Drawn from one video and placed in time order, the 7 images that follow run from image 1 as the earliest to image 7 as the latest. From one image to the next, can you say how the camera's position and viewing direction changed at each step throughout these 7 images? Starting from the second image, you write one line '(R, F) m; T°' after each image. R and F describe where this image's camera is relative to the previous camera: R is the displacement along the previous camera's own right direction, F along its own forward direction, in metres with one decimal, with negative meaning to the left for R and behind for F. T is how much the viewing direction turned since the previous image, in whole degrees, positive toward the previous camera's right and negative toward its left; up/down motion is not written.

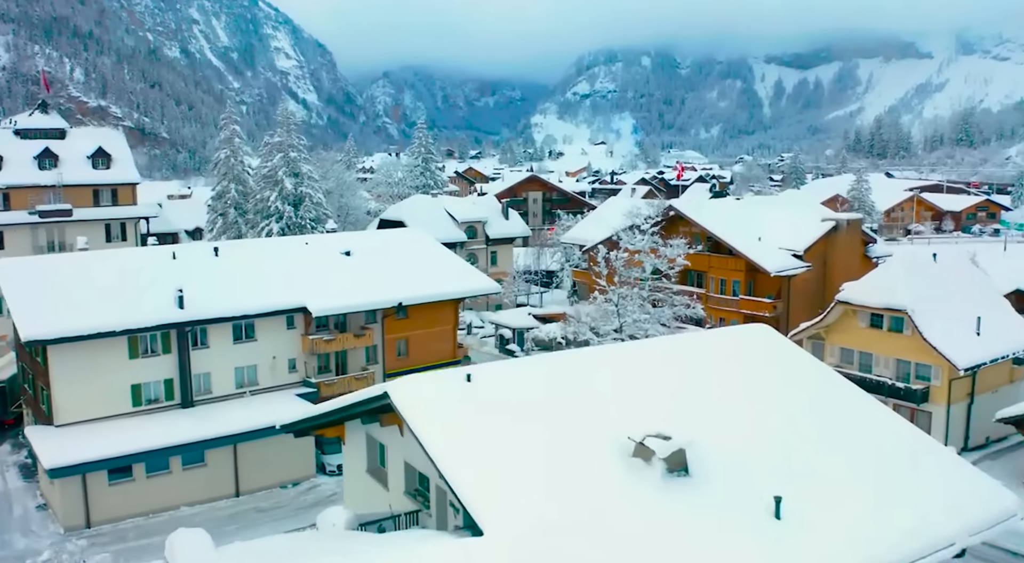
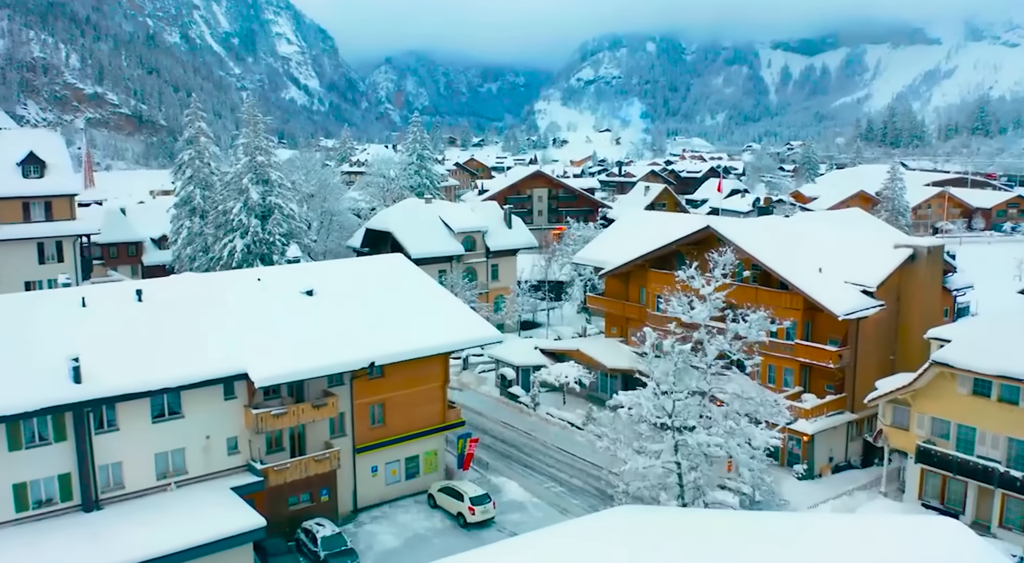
(0.0, +7.2) m; 0°
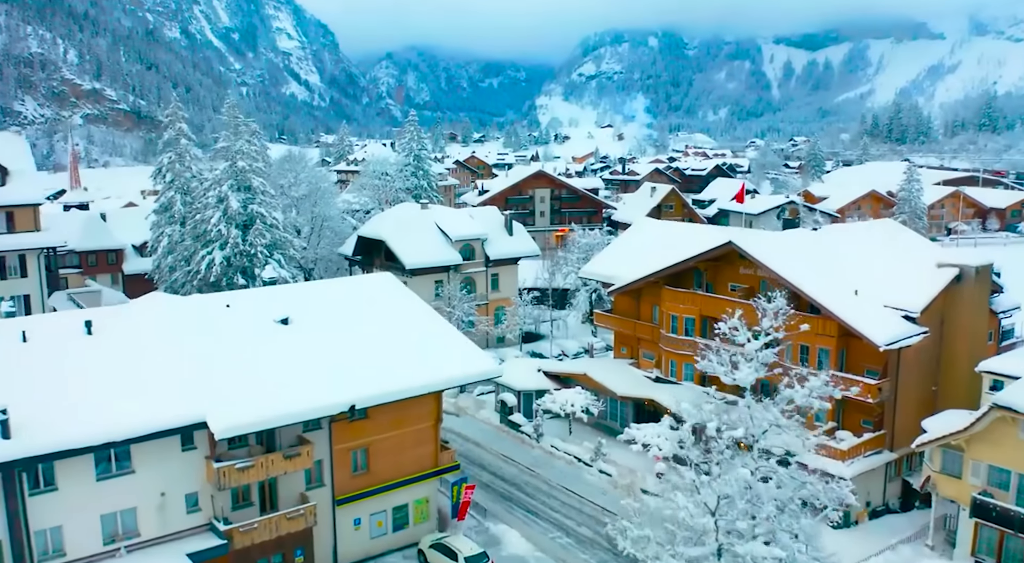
(0.0, +3.2) m; 0°
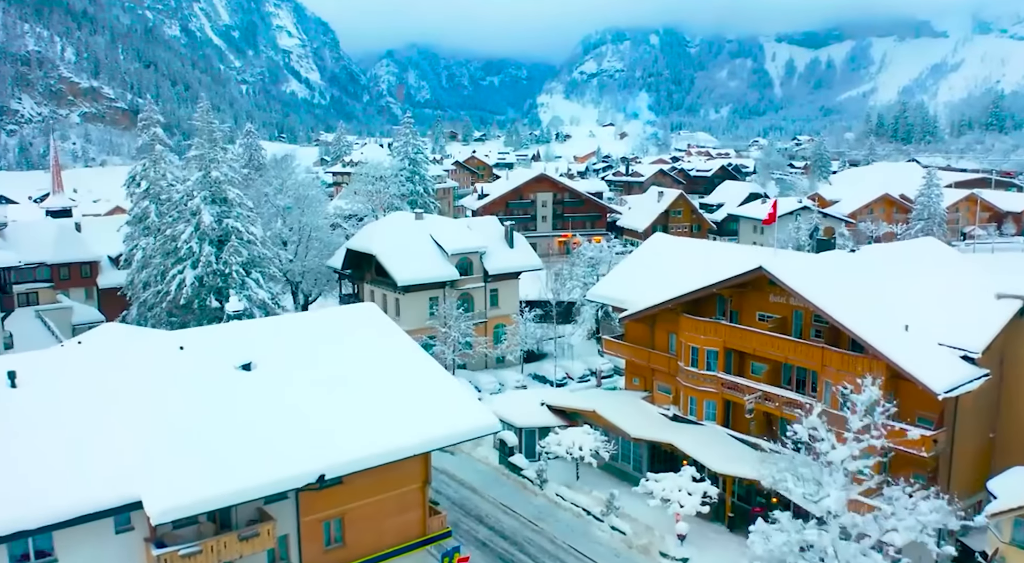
(0.0, +3.6) m; 0°
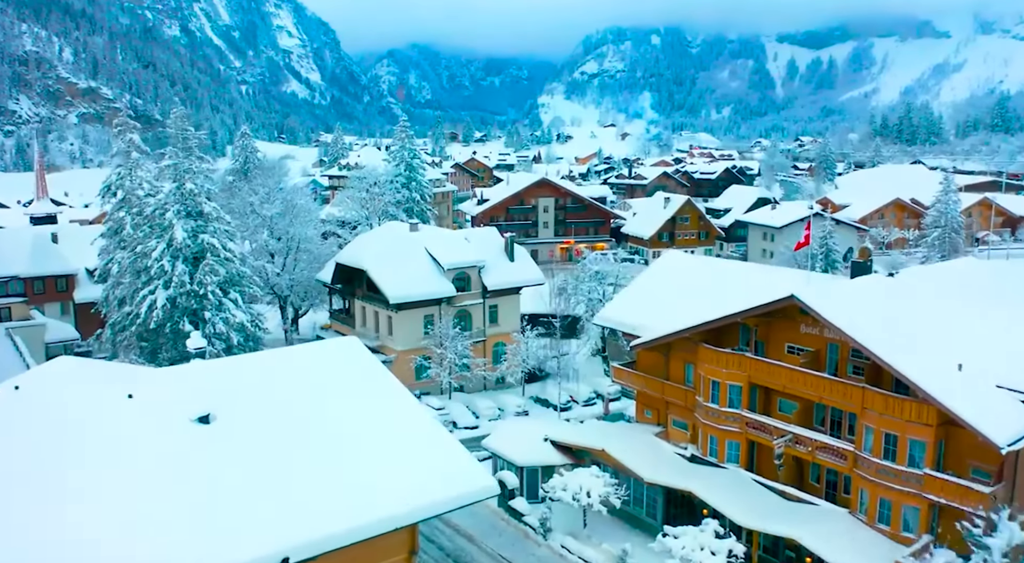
(0.0, +3.0) m; 0°
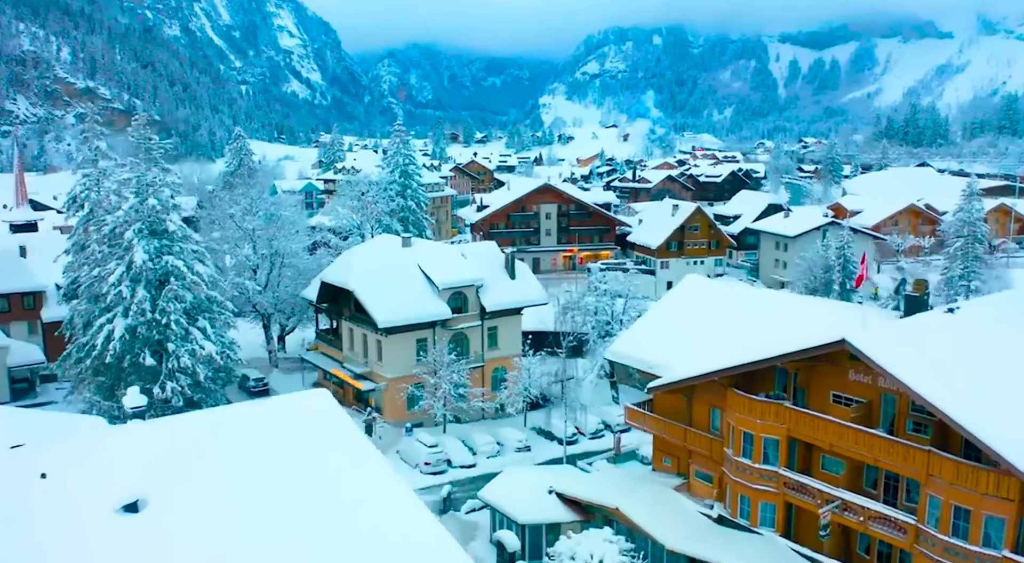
(0.0, +3.6) m; 0°
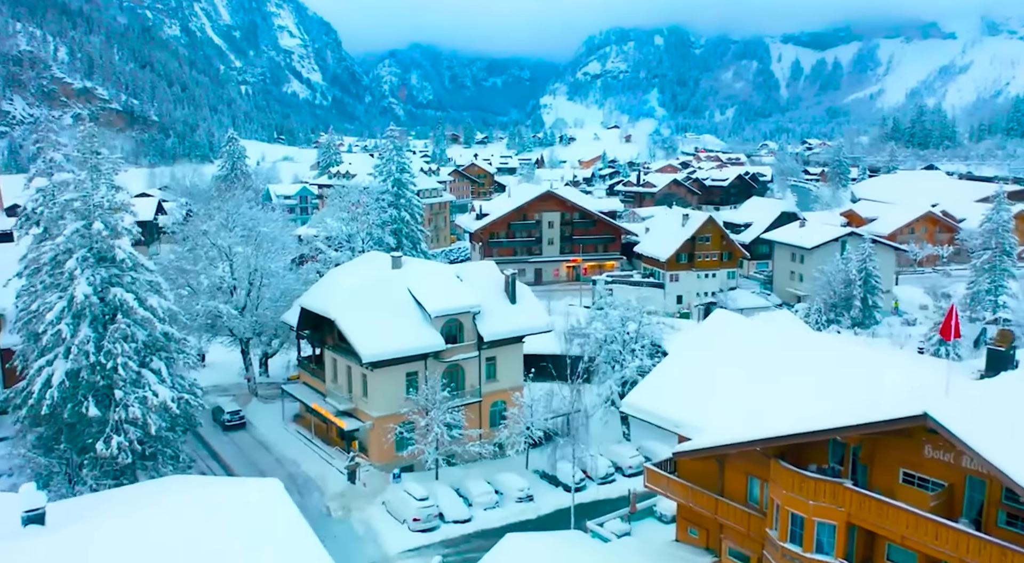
(0.0, +4.1) m; 0°
